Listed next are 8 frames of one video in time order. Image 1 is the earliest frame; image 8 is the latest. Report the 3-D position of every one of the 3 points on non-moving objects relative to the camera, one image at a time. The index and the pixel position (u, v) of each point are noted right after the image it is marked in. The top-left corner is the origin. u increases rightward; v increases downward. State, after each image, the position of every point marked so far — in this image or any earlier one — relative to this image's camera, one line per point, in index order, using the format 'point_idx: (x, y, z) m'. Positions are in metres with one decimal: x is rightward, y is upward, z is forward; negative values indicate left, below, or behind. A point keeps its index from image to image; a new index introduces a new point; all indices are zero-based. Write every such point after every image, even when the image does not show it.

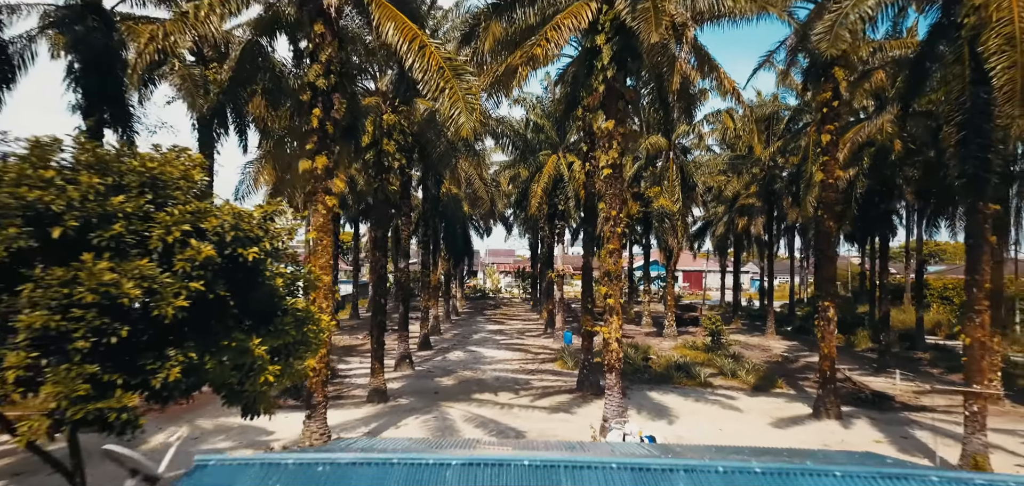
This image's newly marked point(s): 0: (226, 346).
0: (-3.1, -1.1, +5.9) m
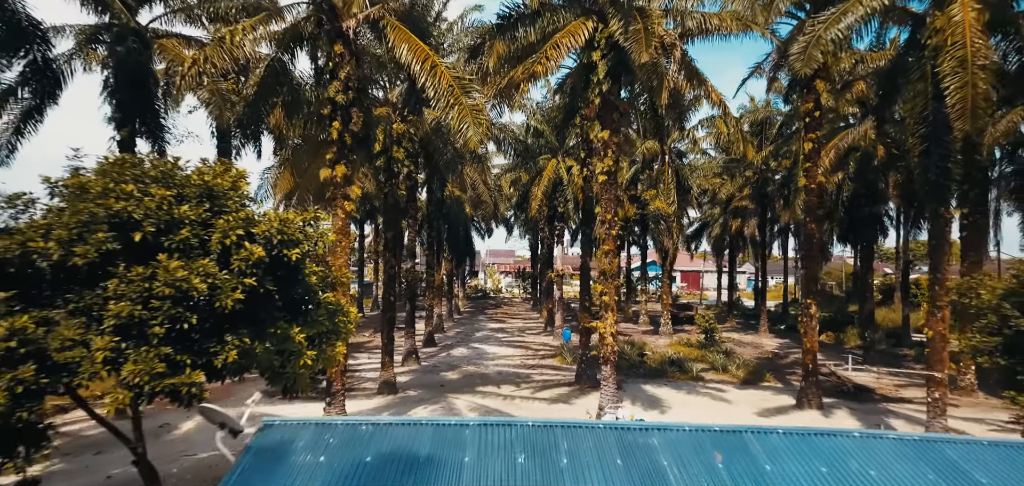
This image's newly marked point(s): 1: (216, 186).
0: (-3.0, -1.1, +6.9) m
1: (-3.7, +0.7, +6.9) m
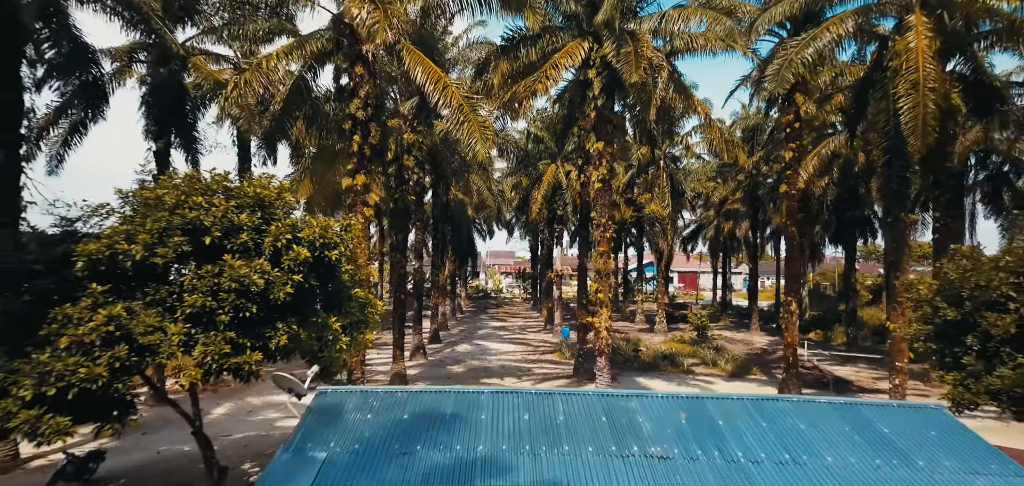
0: (-2.9, -1.2, +8.1) m
1: (-3.6, +0.7, +8.2) m
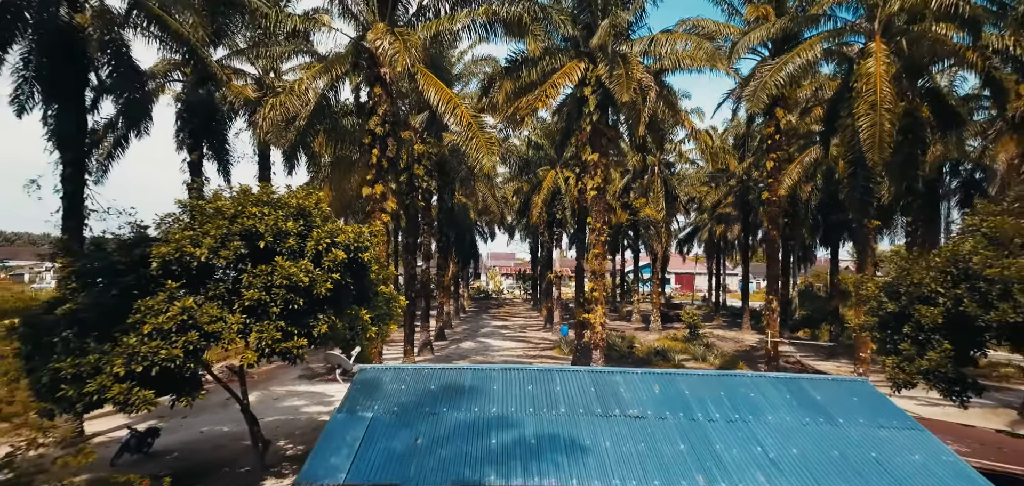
0: (-2.8, -1.2, +9.5) m
1: (-3.5, +0.6, +9.5) m
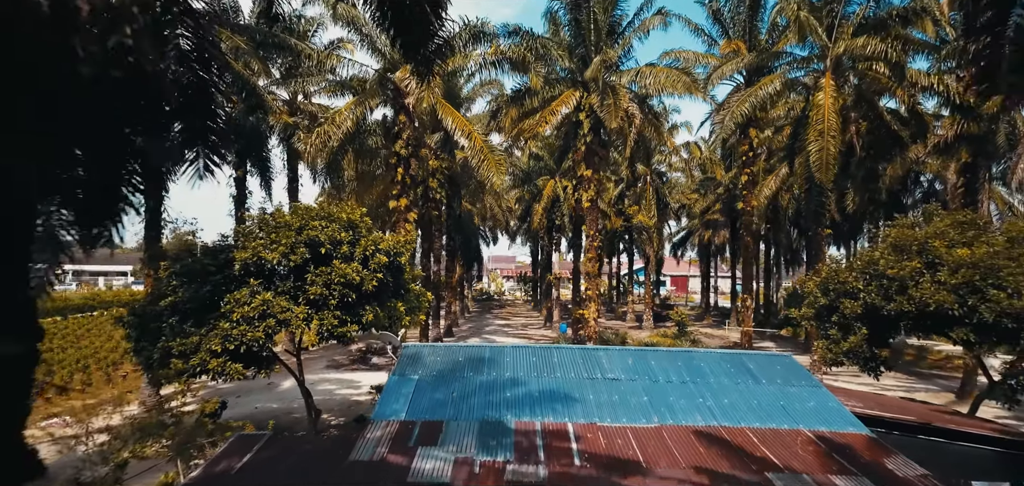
0: (-2.7, -1.3, +11.8) m
1: (-3.4, +0.5, +11.9) m
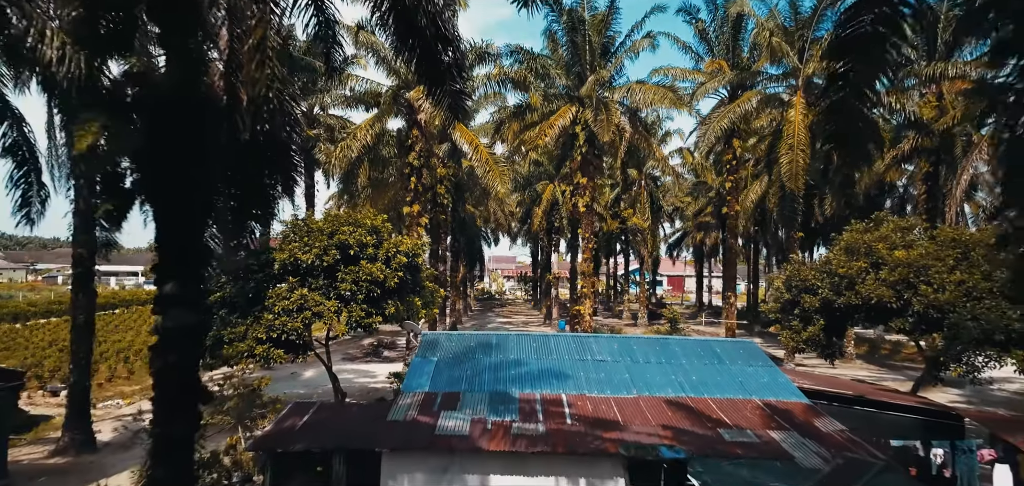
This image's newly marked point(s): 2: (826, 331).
0: (-2.6, -1.4, +13.5) m
1: (-3.3, +0.4, +13.5) m
2: (+7.4, -2.1, +12.9) m
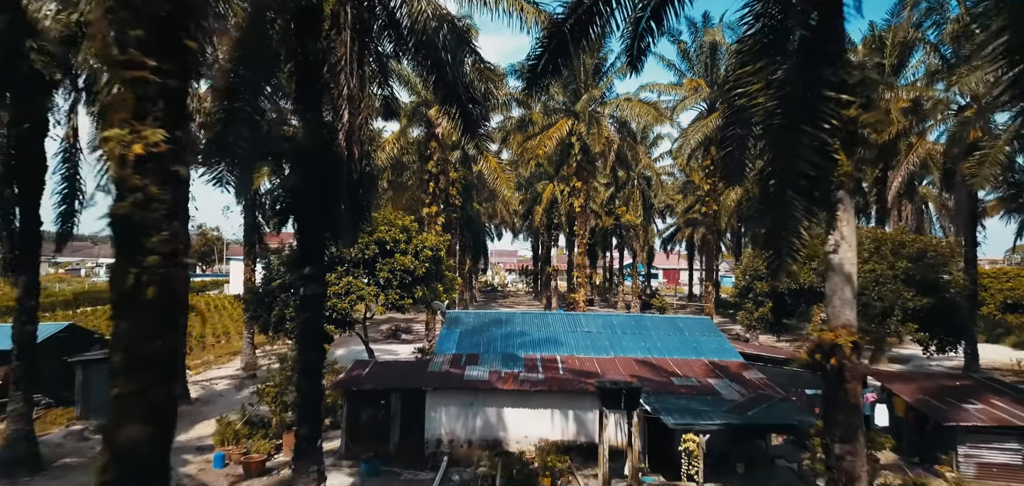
0: (-2.5, -1.3, +16.4) m
1: (-3.2, +0.5, +16.5) m
2: (+7.5, -2.0, +15.8) m
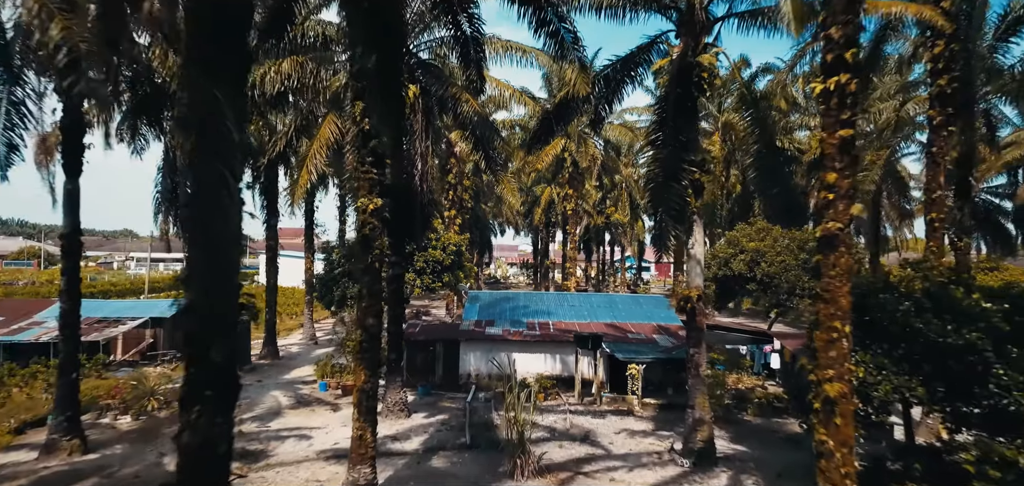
0: (-2.3, -1.2, +21.3) m
1: (-3.0, +0.6, +21.3) m
2: (+7.7, -1.9, +20.7) m
